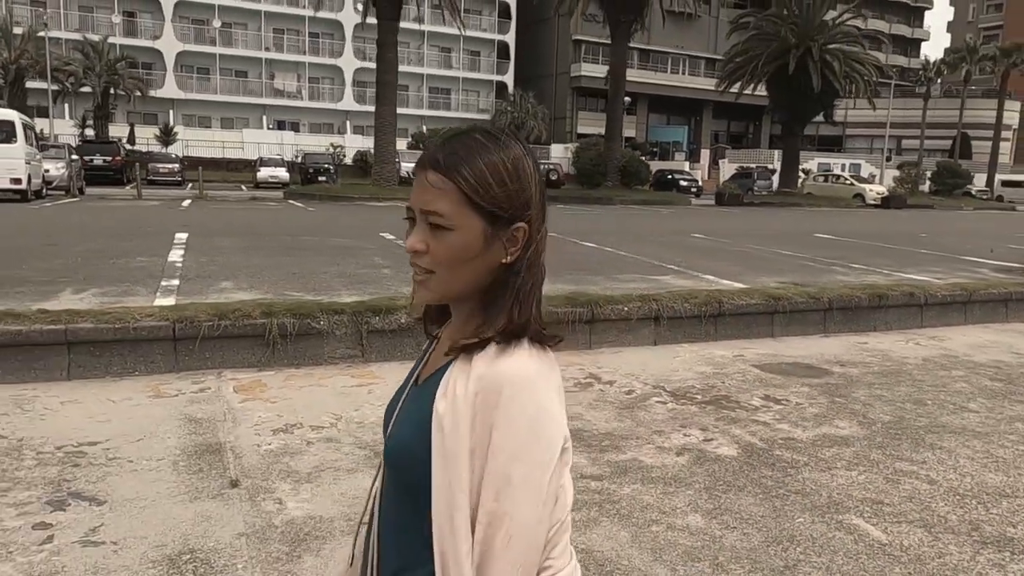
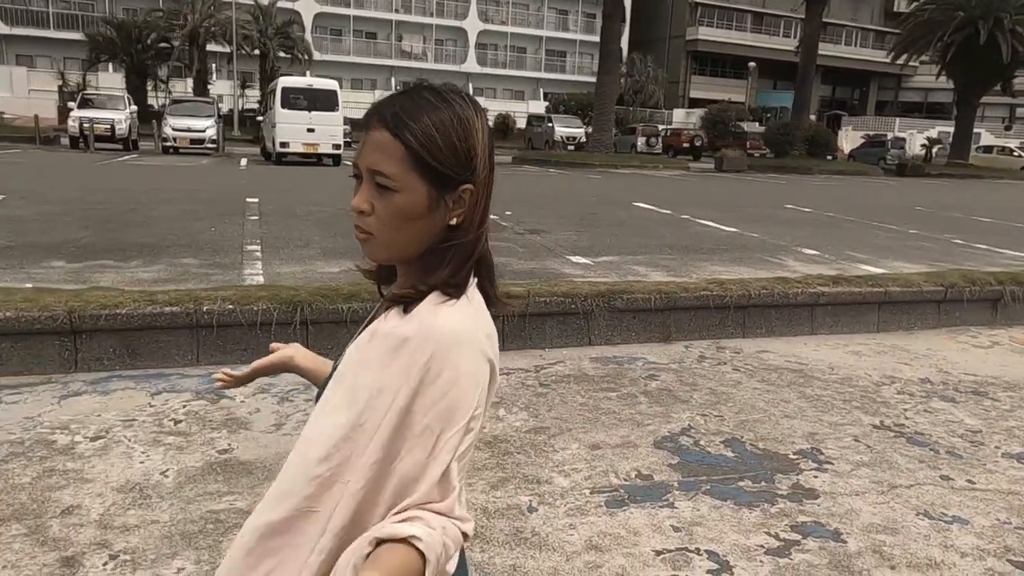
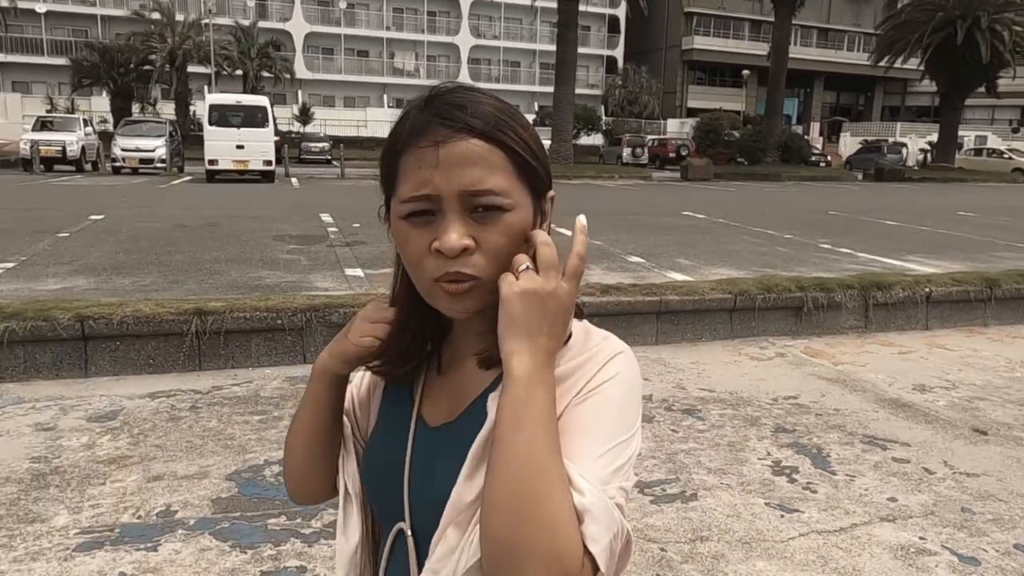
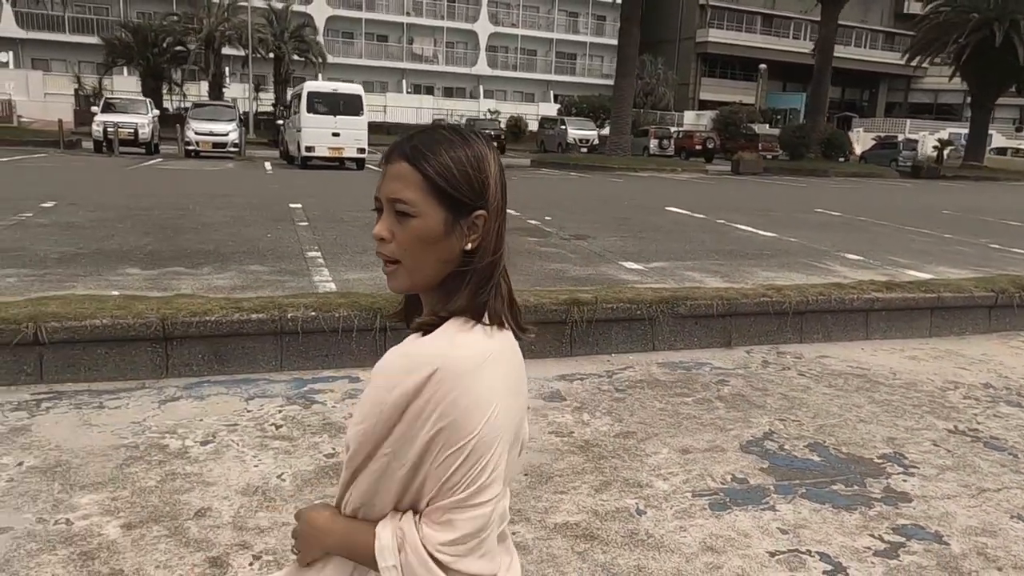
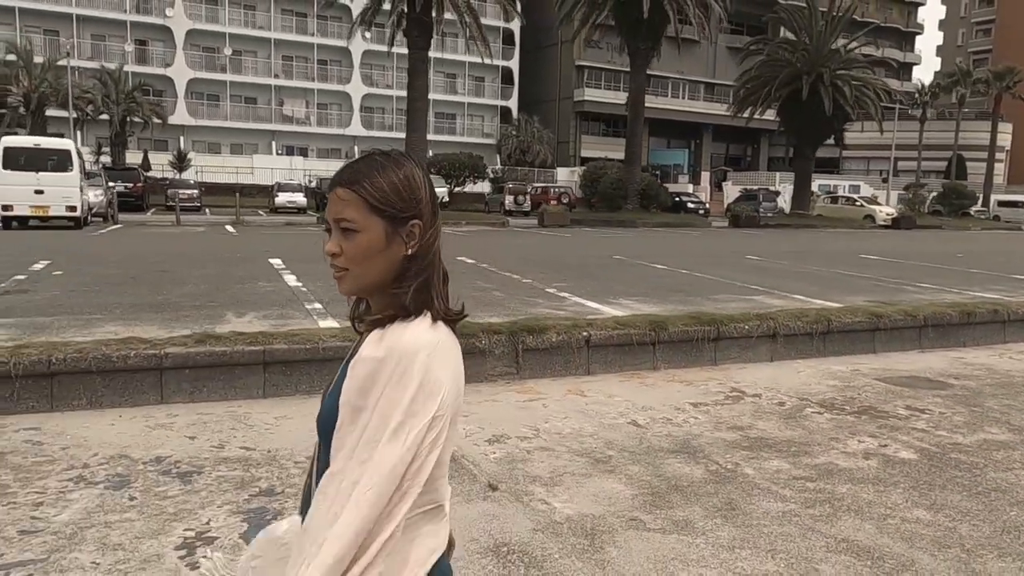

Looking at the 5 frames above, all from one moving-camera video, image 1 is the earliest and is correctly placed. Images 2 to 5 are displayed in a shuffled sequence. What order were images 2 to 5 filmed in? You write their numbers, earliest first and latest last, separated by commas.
5, 3, 2, 4
